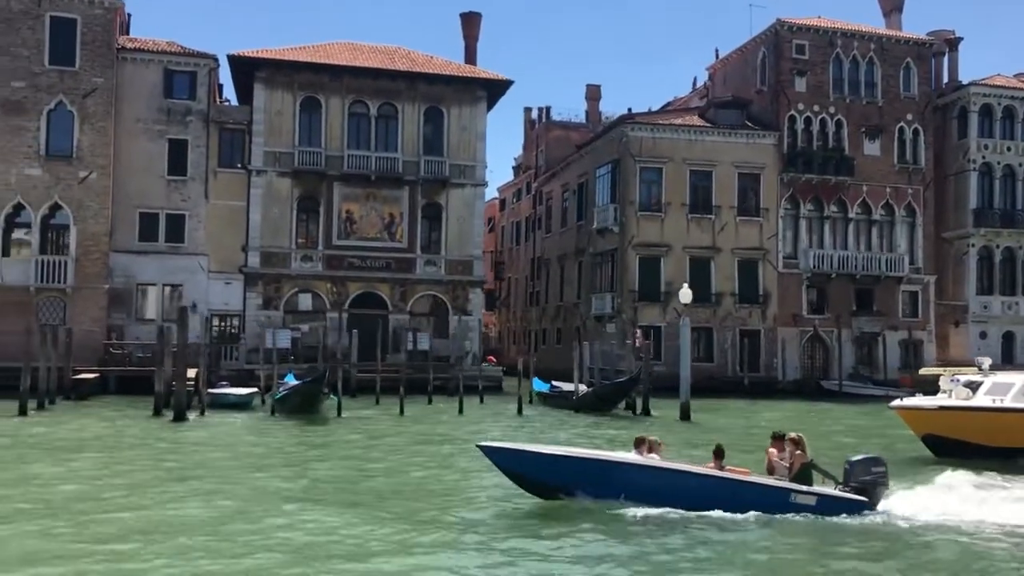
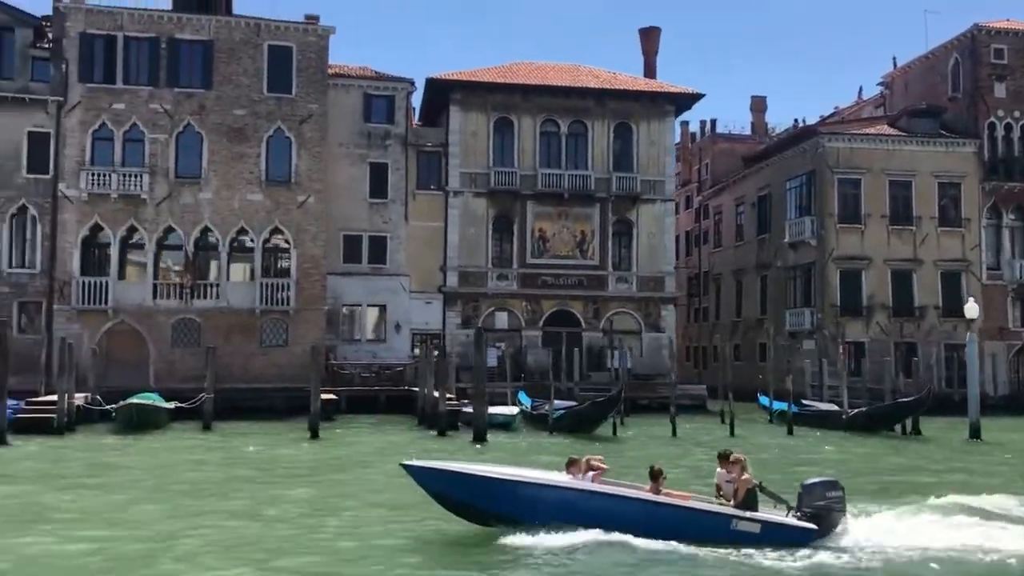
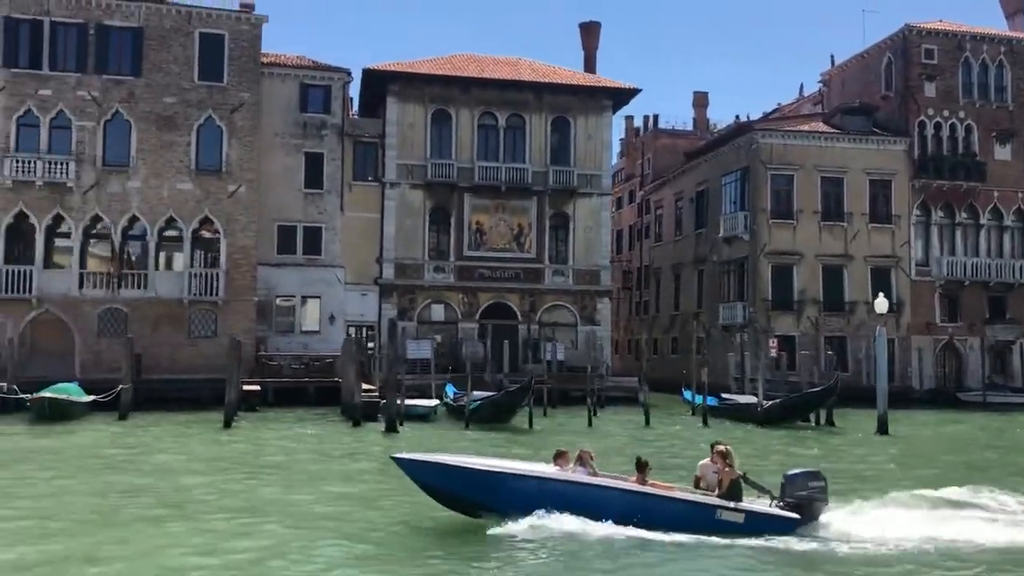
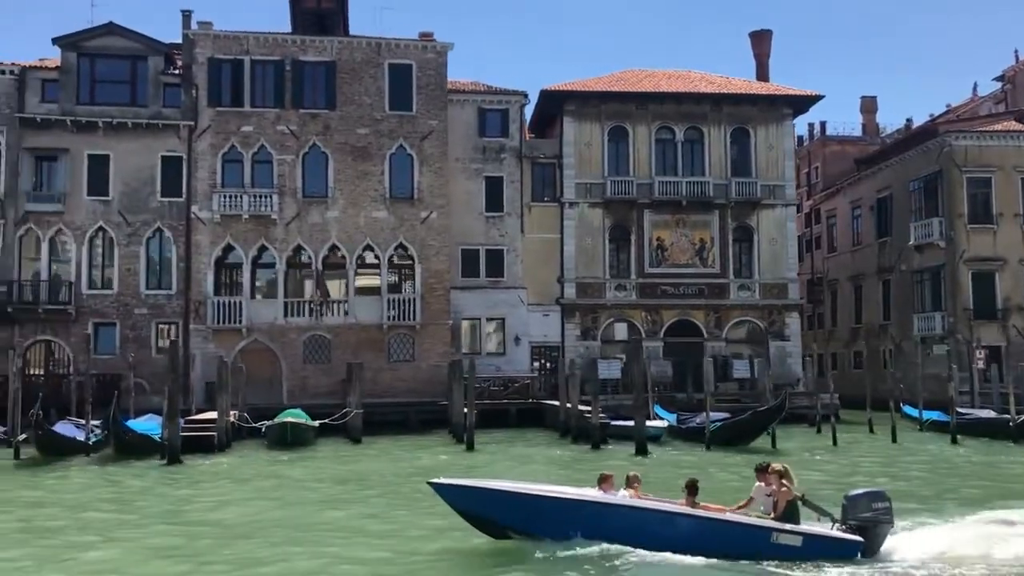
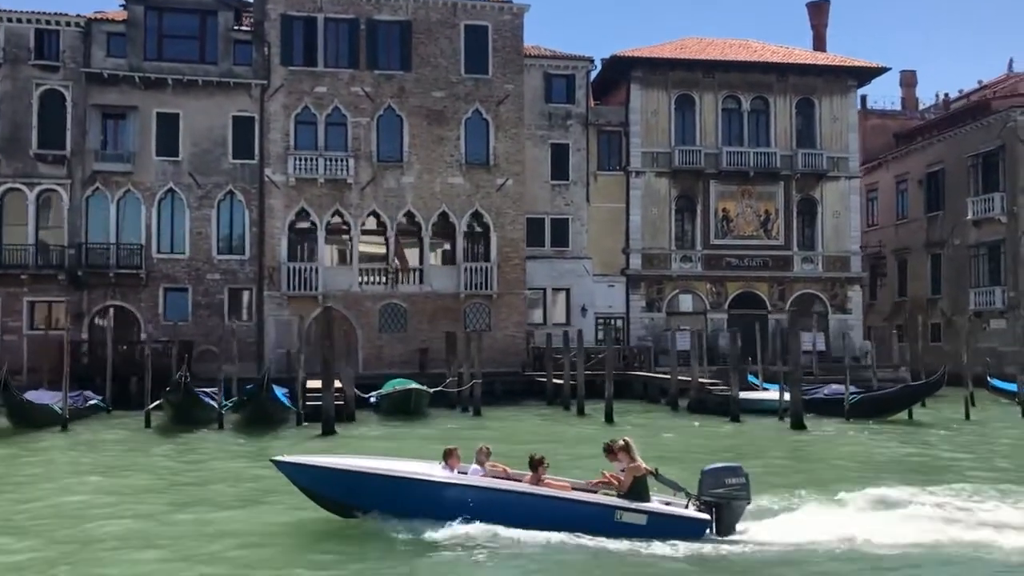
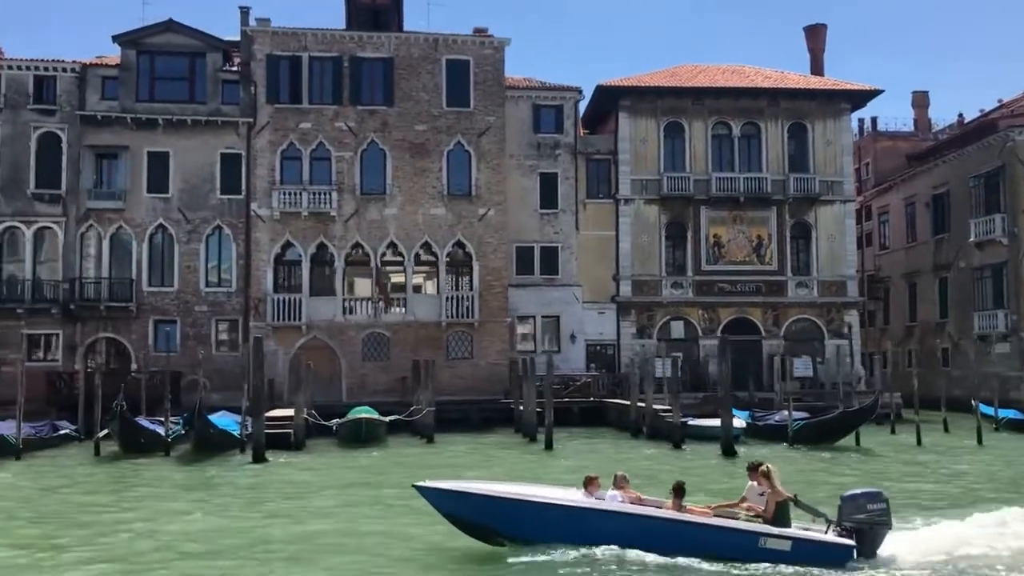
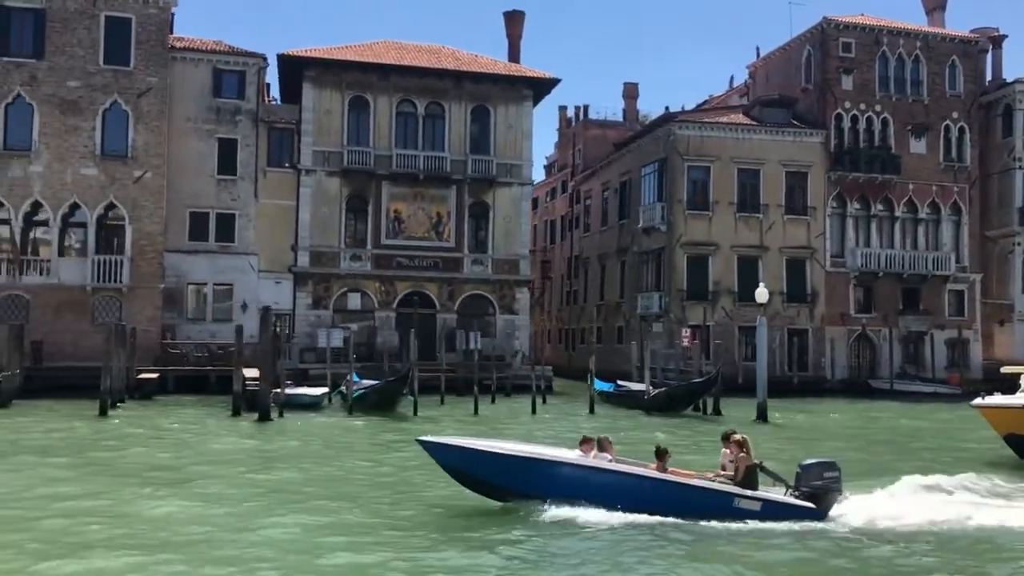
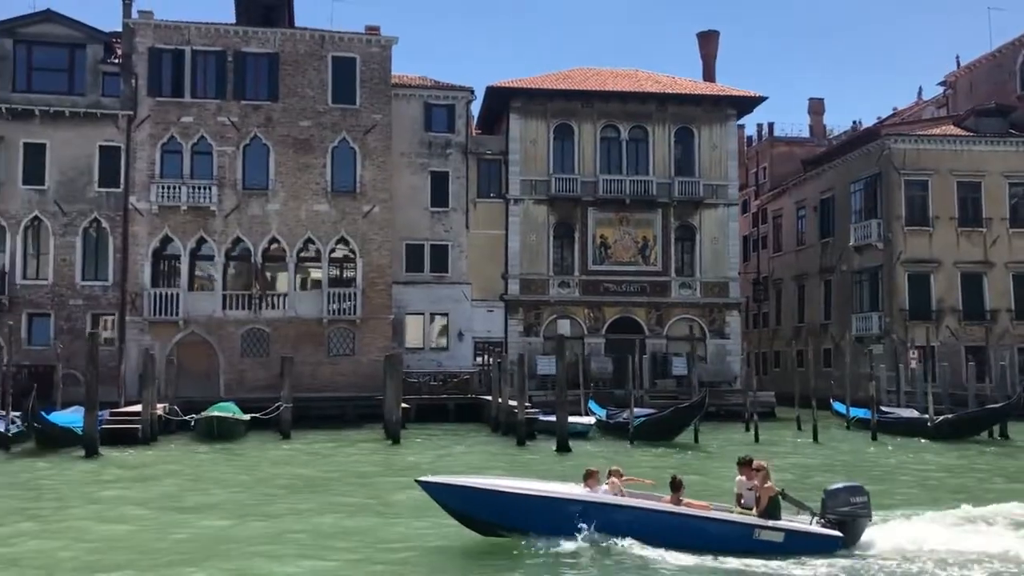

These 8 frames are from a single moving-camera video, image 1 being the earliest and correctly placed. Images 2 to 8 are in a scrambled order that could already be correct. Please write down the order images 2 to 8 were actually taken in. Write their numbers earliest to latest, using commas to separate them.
7, 3, 2, 8, 4, 6, 5
